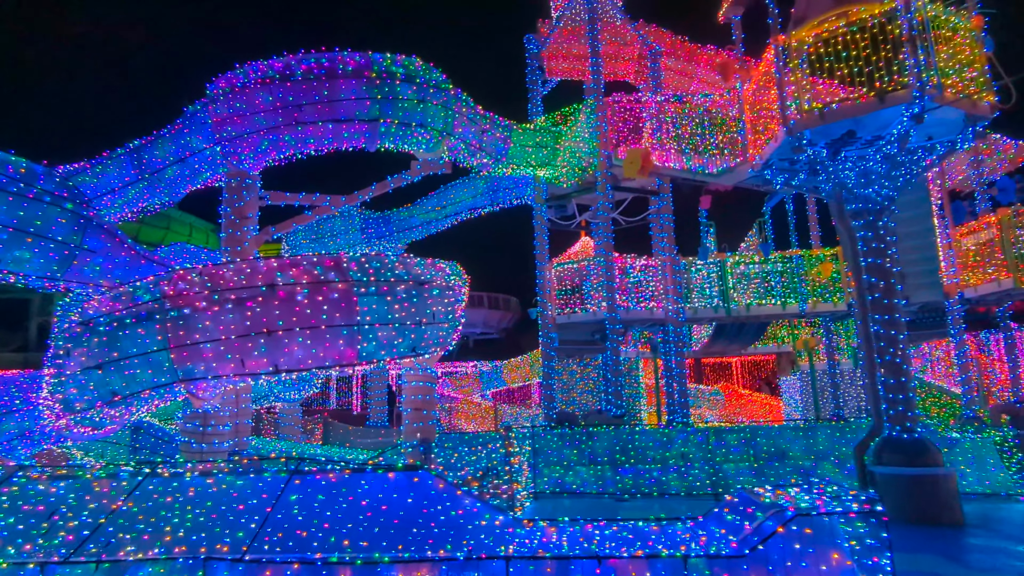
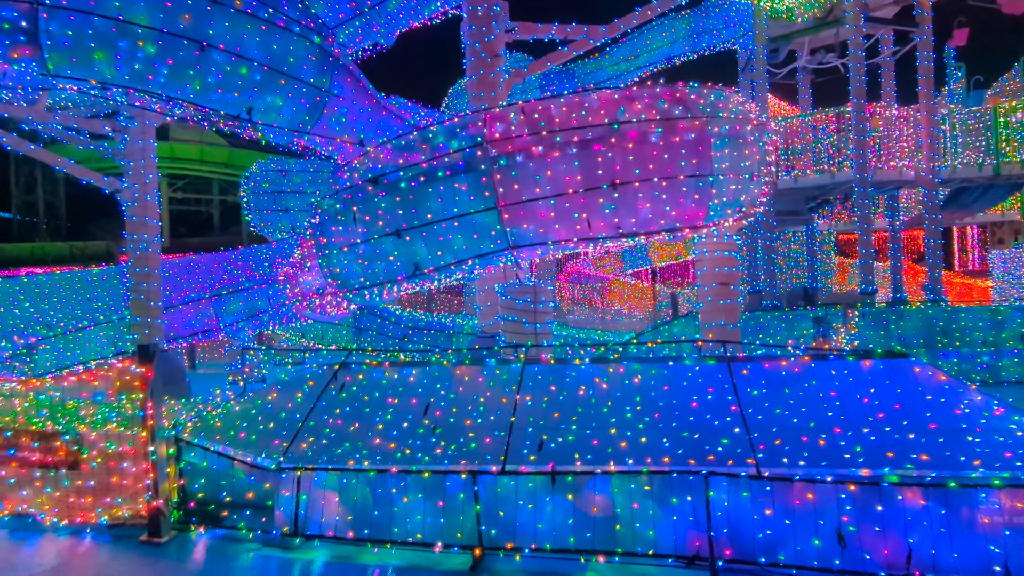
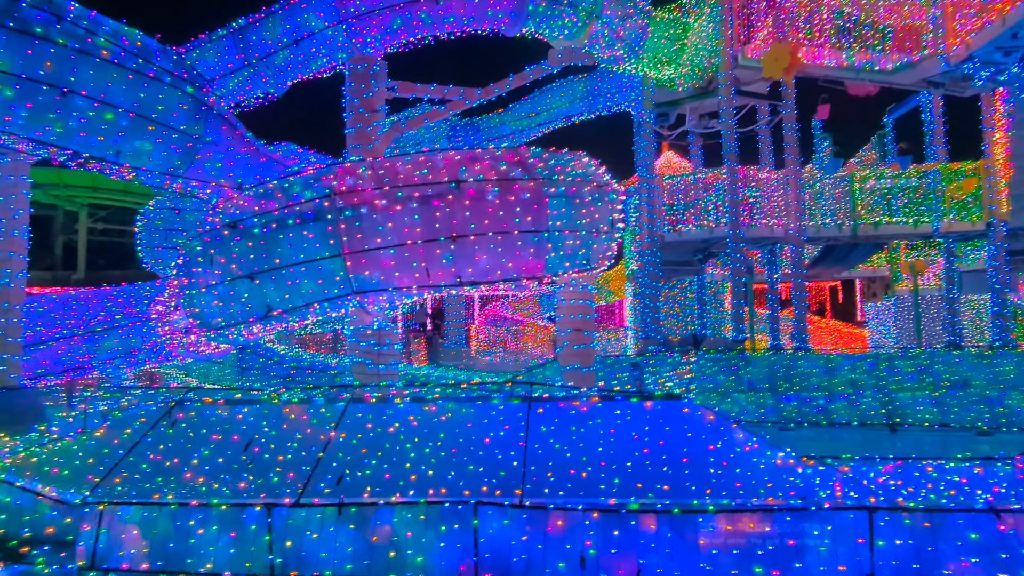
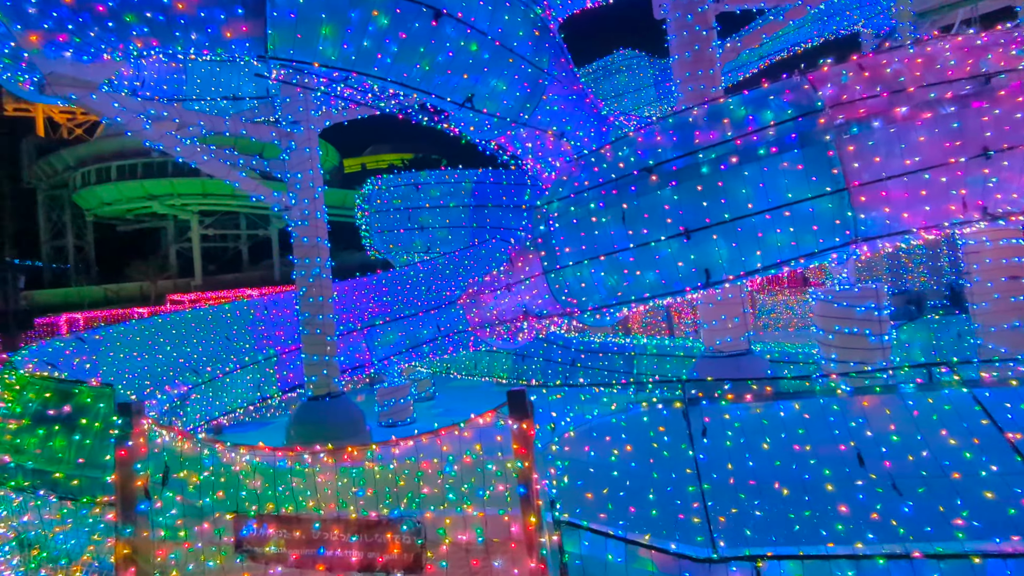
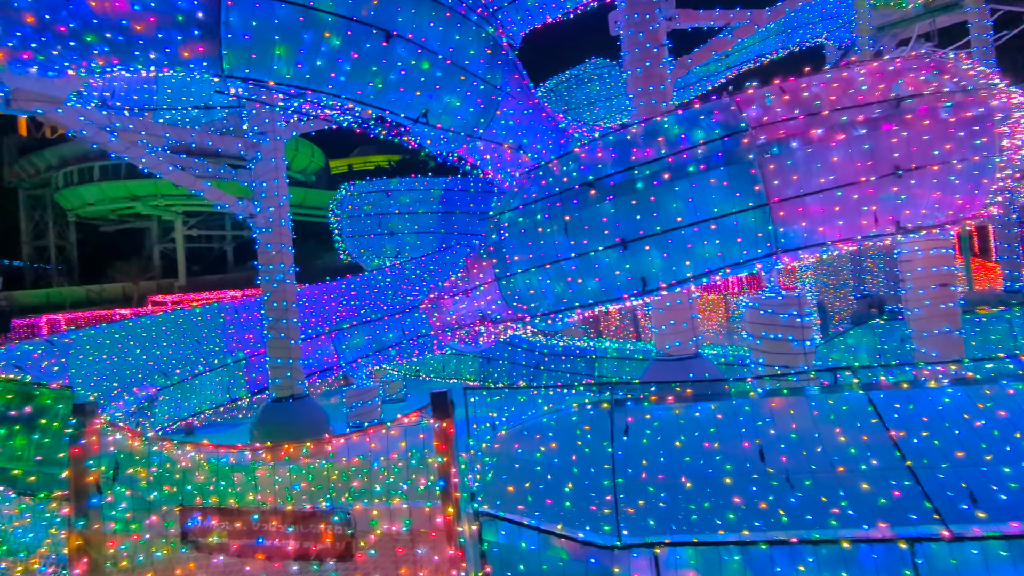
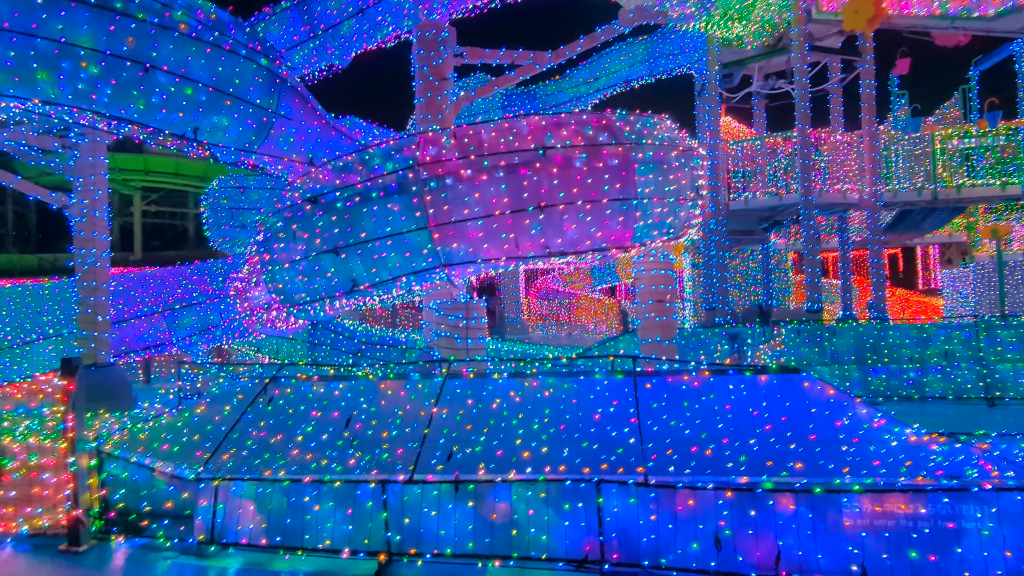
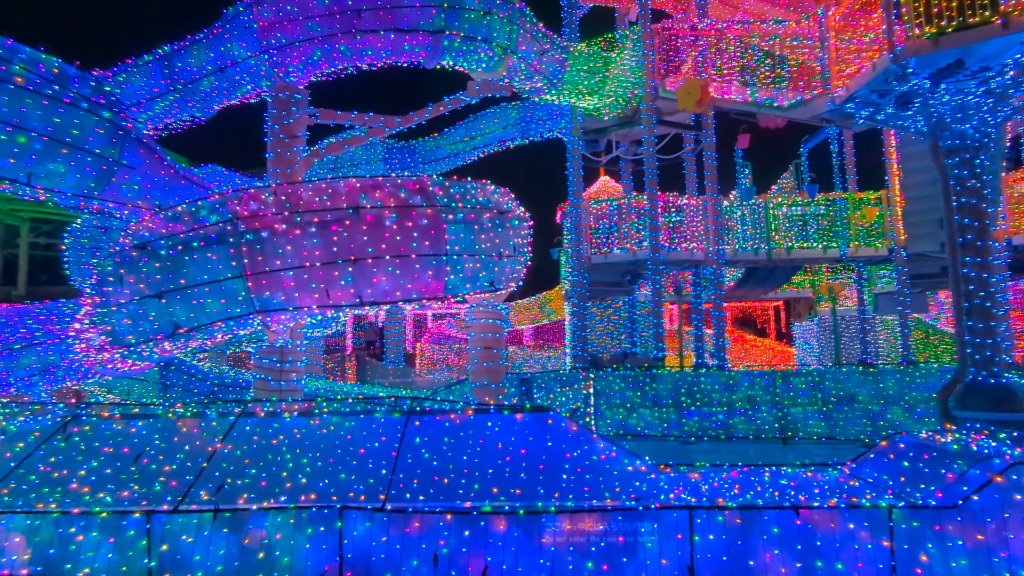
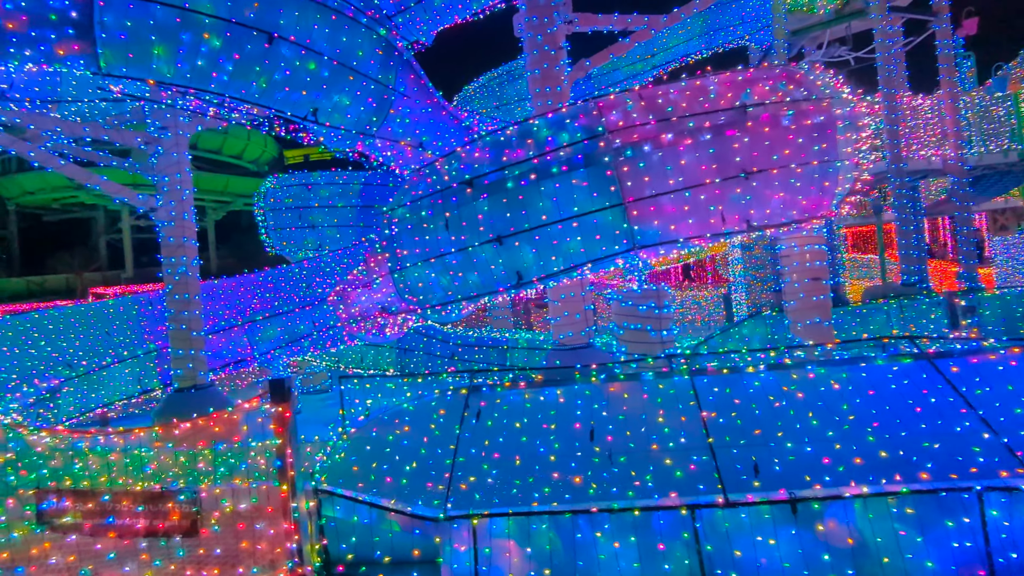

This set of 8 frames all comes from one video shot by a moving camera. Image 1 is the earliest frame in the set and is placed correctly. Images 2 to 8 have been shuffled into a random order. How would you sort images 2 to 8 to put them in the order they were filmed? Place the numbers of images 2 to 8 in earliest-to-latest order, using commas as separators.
7, 3, 6, 2, 8, 5, 4
